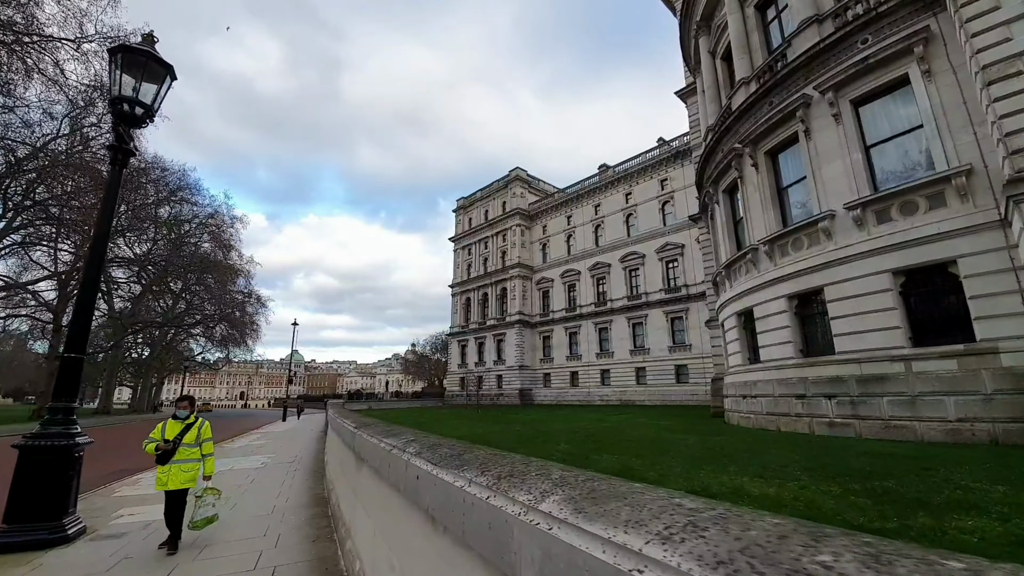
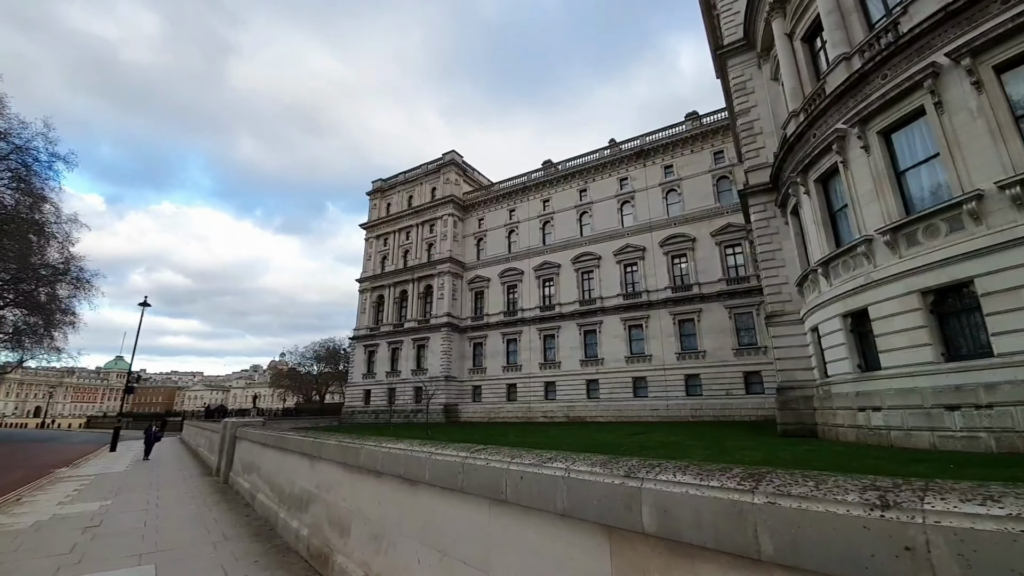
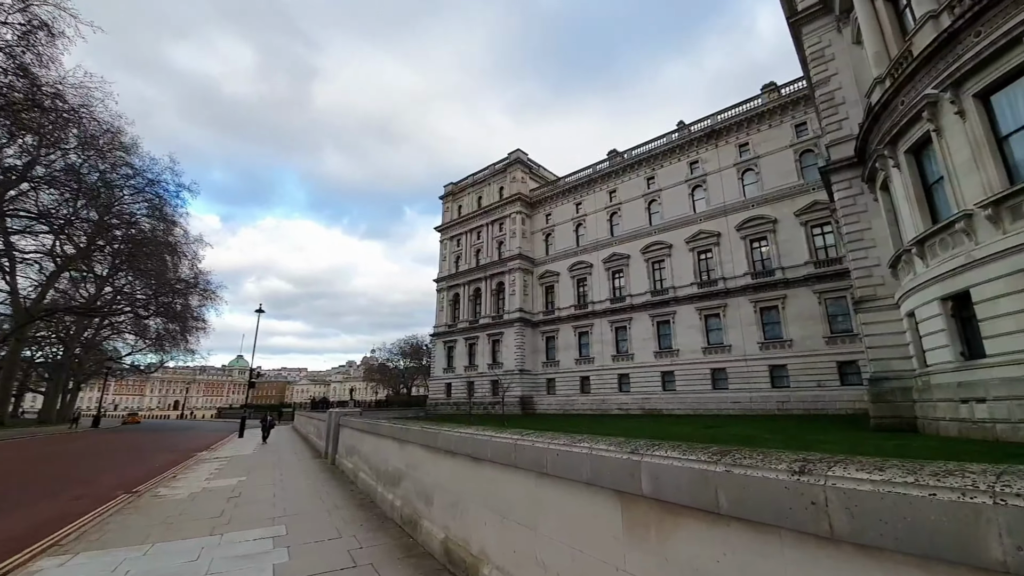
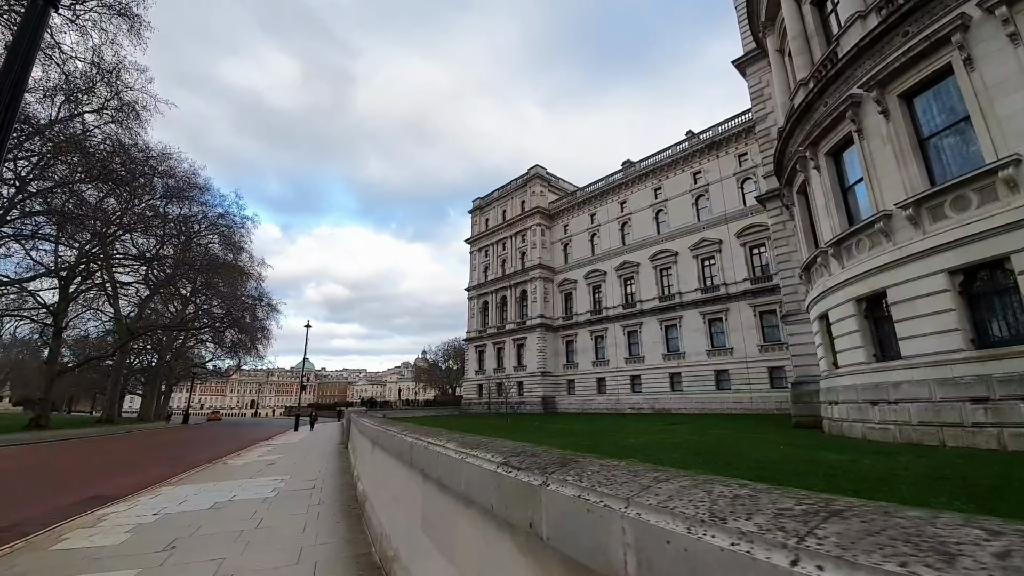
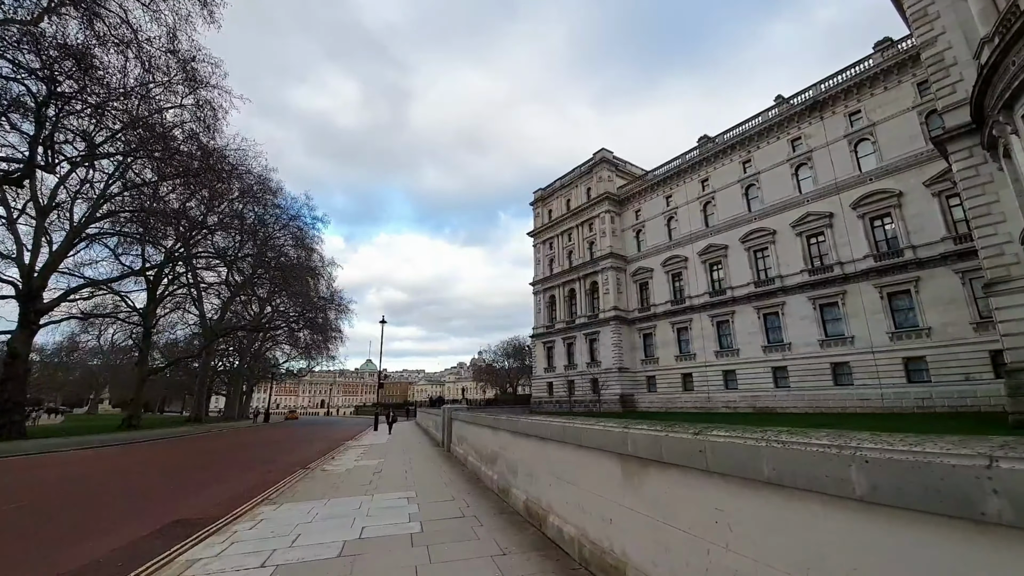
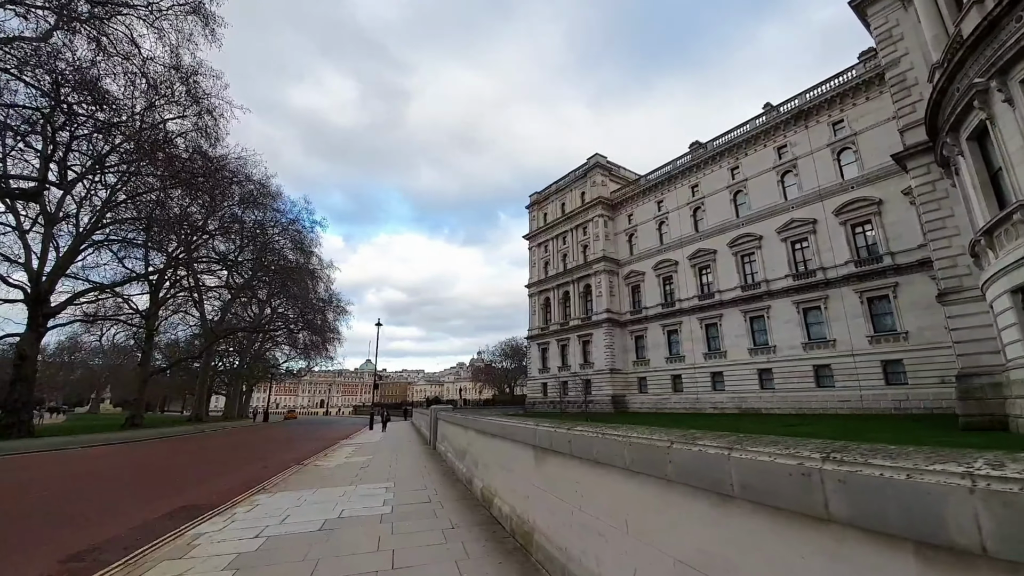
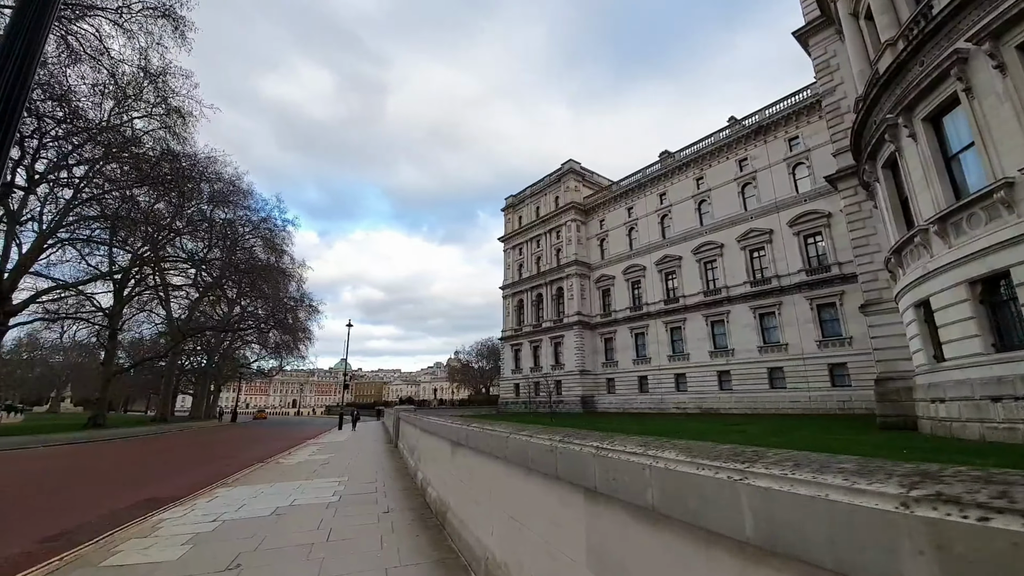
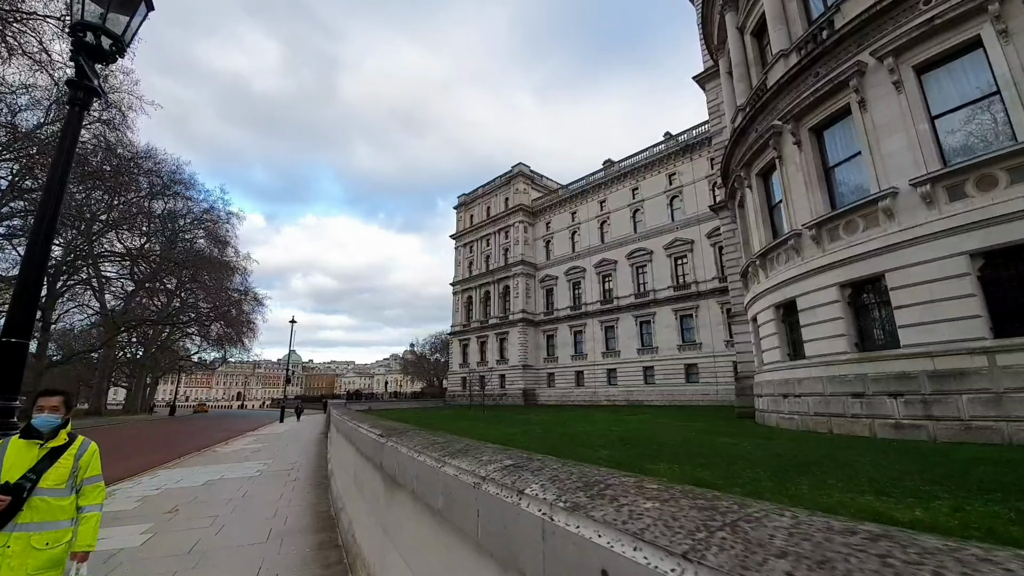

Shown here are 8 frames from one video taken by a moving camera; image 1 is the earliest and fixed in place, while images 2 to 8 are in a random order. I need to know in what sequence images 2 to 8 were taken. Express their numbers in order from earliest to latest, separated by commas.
8, 4, 7, 6, 5, 3, 2
